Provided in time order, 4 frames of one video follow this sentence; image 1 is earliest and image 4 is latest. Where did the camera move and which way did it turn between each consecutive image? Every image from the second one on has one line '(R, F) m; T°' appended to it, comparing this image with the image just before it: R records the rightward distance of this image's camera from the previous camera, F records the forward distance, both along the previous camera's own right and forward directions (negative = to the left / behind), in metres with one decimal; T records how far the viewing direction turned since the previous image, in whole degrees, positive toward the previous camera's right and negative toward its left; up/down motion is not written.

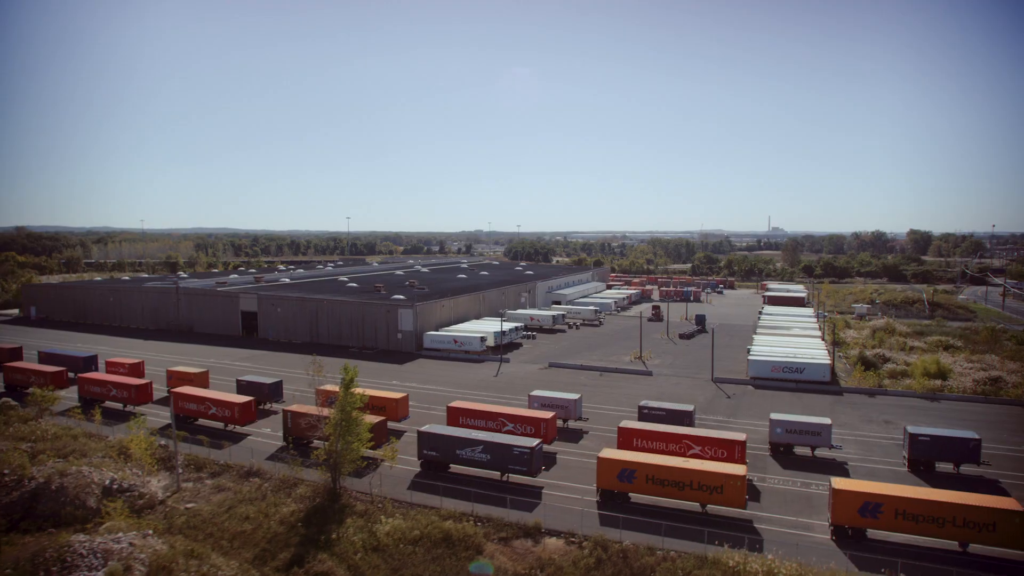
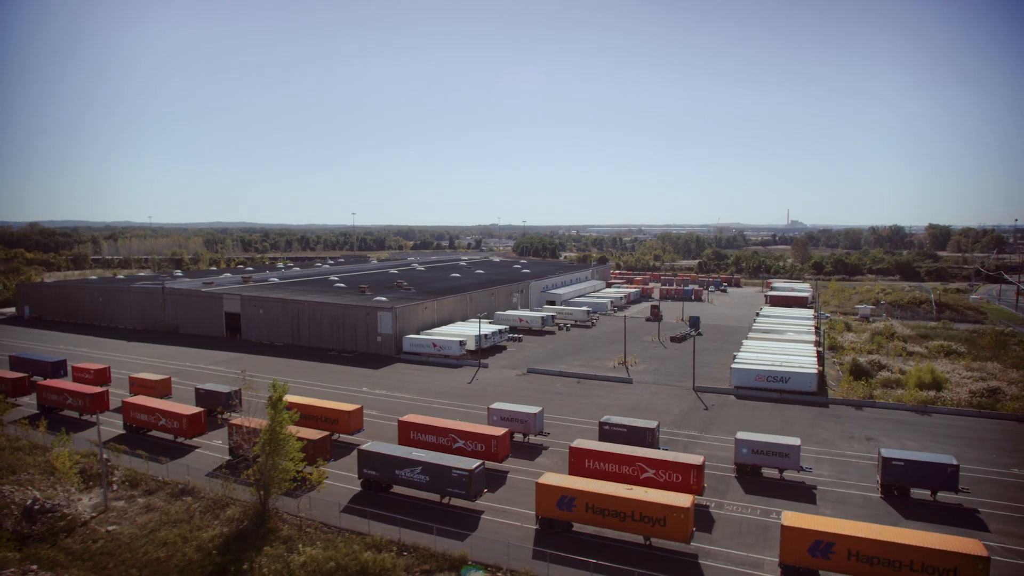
(+2.5, +1.3) m; -2°
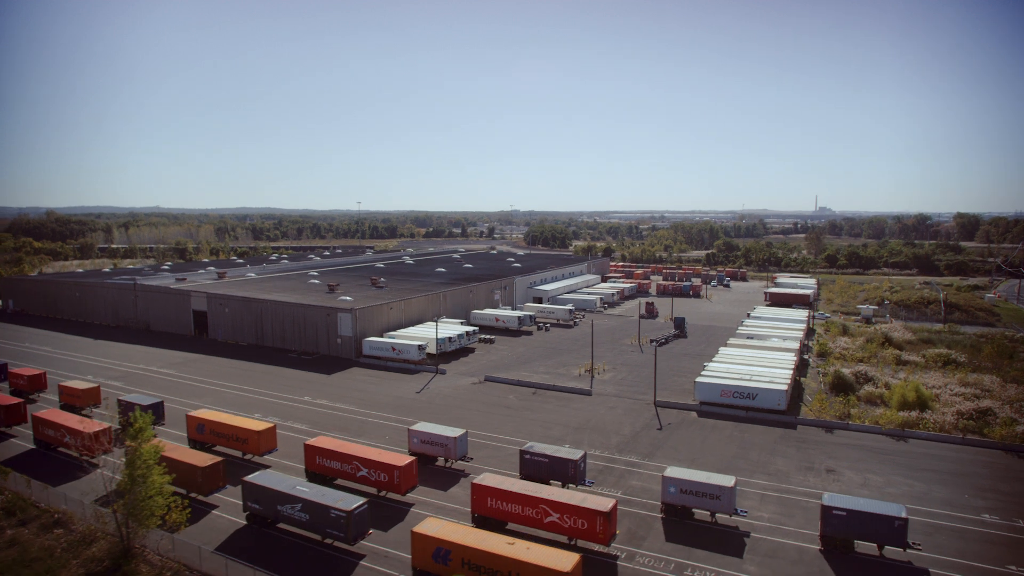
(+4.0, +2.4) m; -2°
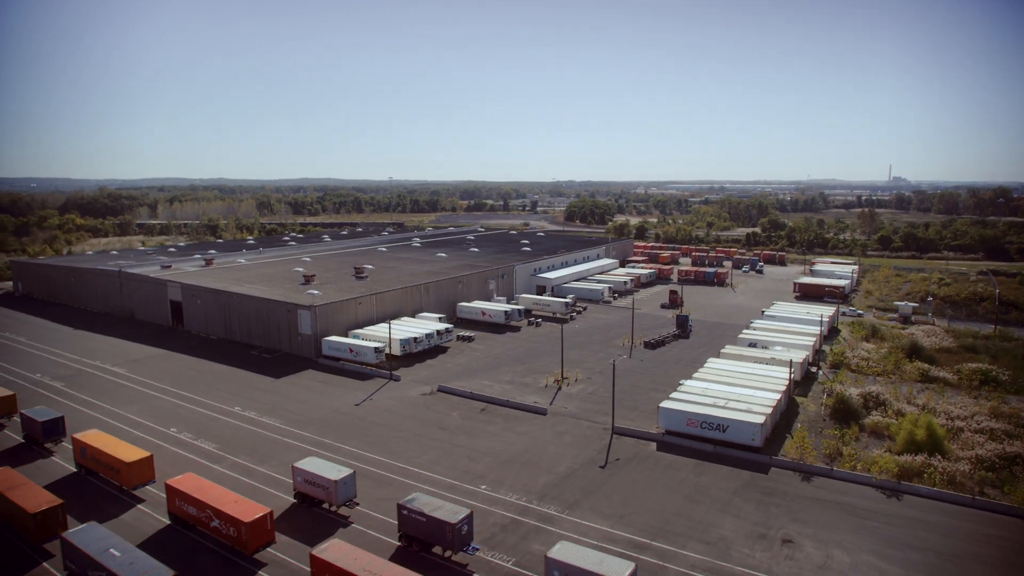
(+5.4, +4.2) m; -5°
